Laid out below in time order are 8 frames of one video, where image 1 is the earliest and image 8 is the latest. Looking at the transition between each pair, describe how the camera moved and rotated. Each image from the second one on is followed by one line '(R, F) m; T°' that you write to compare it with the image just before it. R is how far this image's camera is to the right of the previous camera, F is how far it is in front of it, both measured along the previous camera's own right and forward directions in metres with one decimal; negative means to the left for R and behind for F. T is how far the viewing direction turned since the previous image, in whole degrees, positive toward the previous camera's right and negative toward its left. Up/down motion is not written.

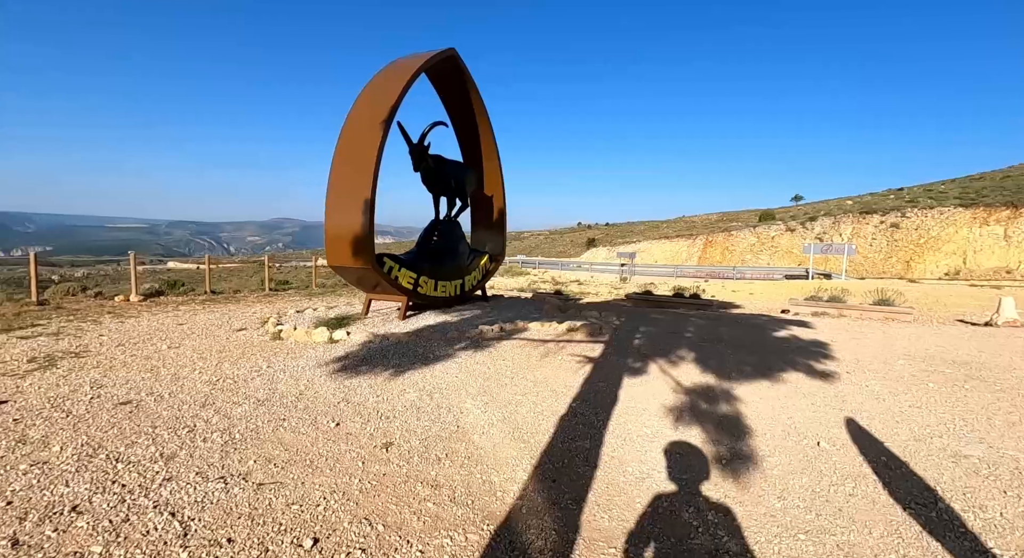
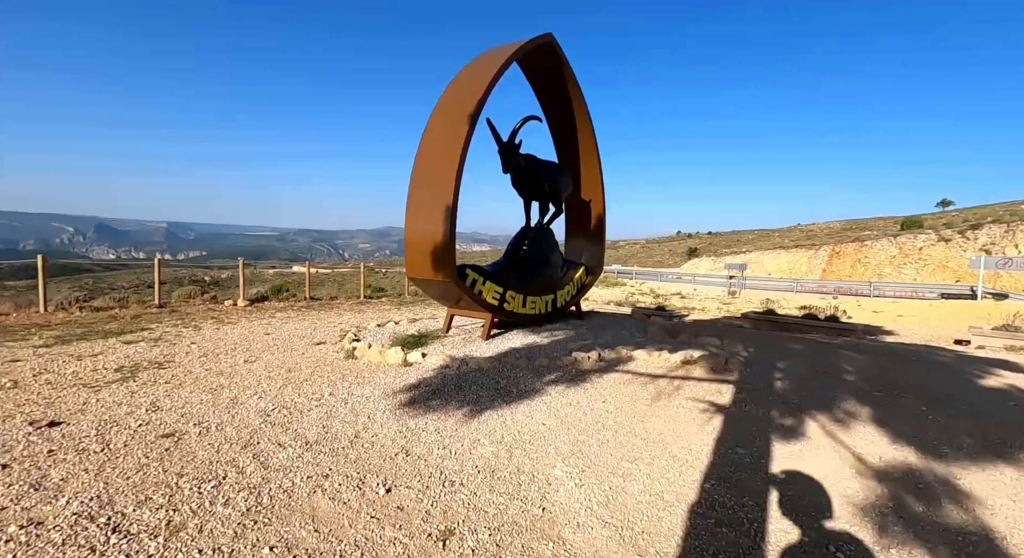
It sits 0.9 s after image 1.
(-0.1, +0.8) m; -9°
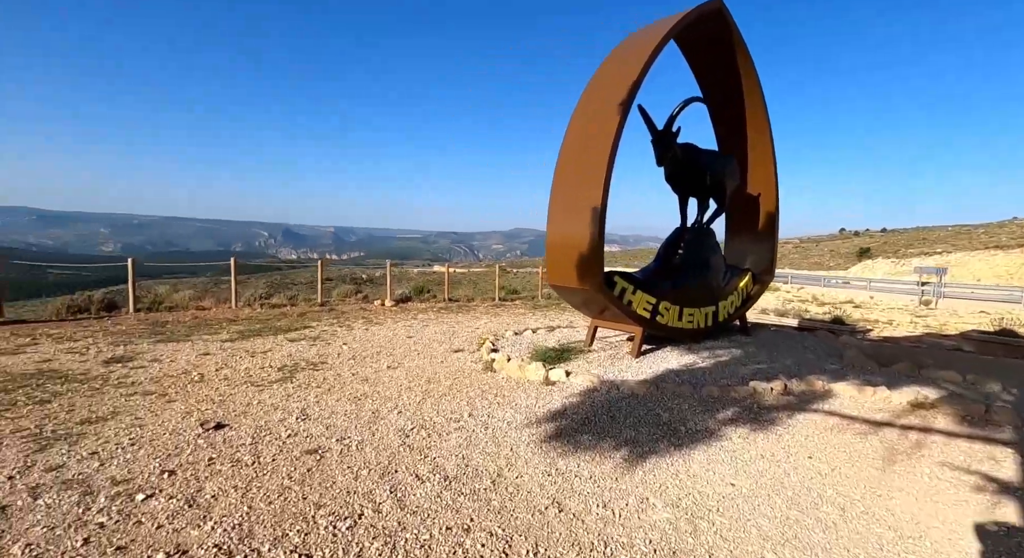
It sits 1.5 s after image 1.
(-0.2, +0.5) m; -13°
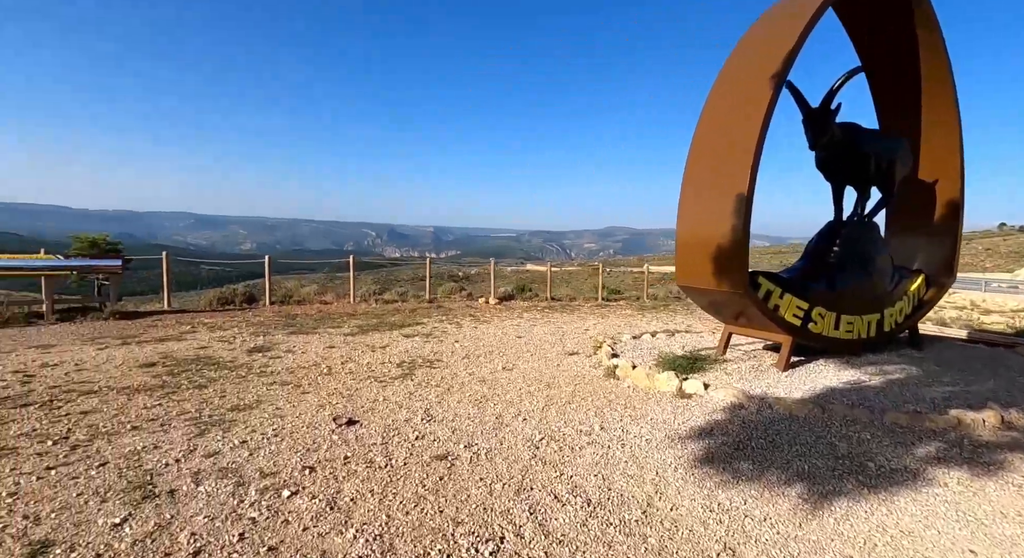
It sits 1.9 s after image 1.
(-0.2, +0.3) m; -10°
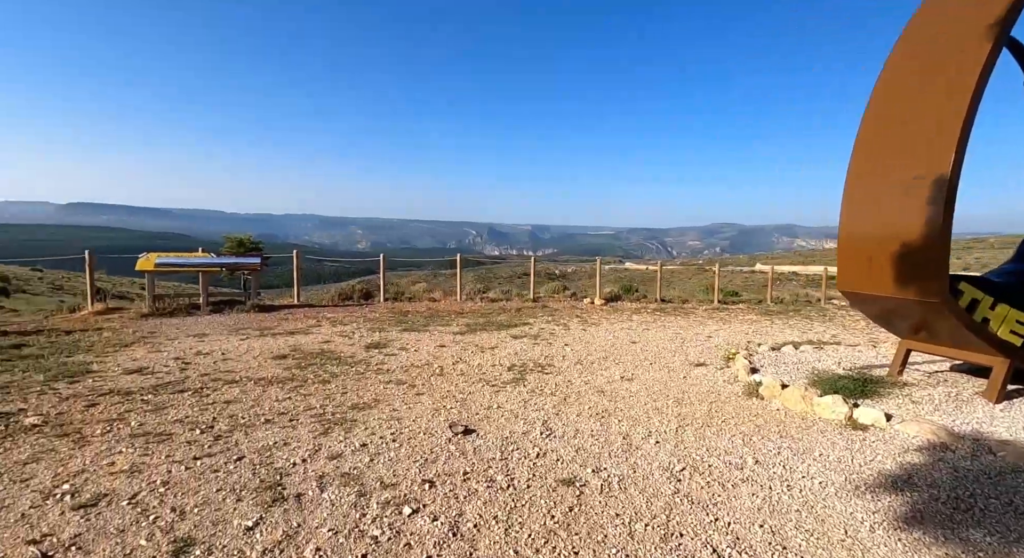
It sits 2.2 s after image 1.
(-0.2, +0.4) m; -10°
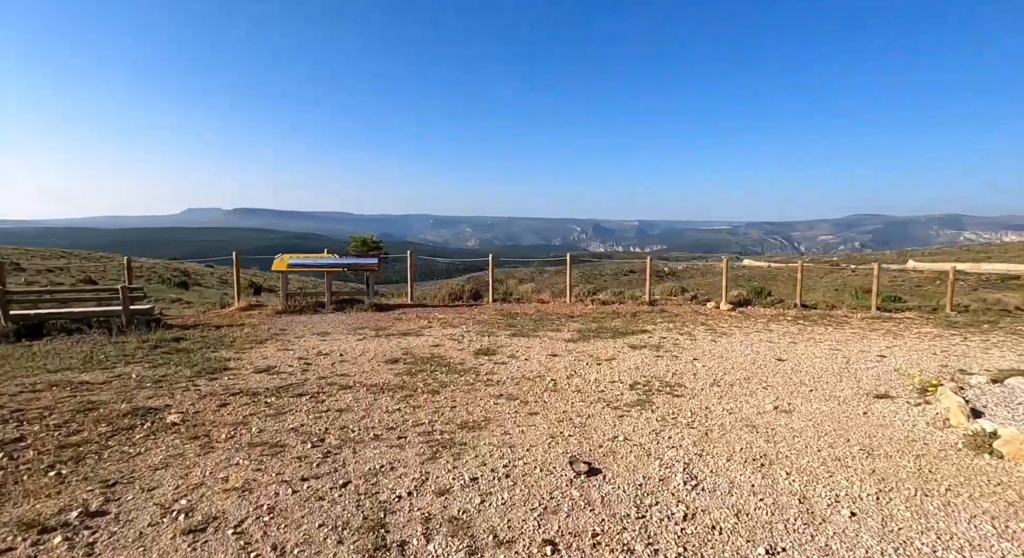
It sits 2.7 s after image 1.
(-0.2, +0.8) m; -11°
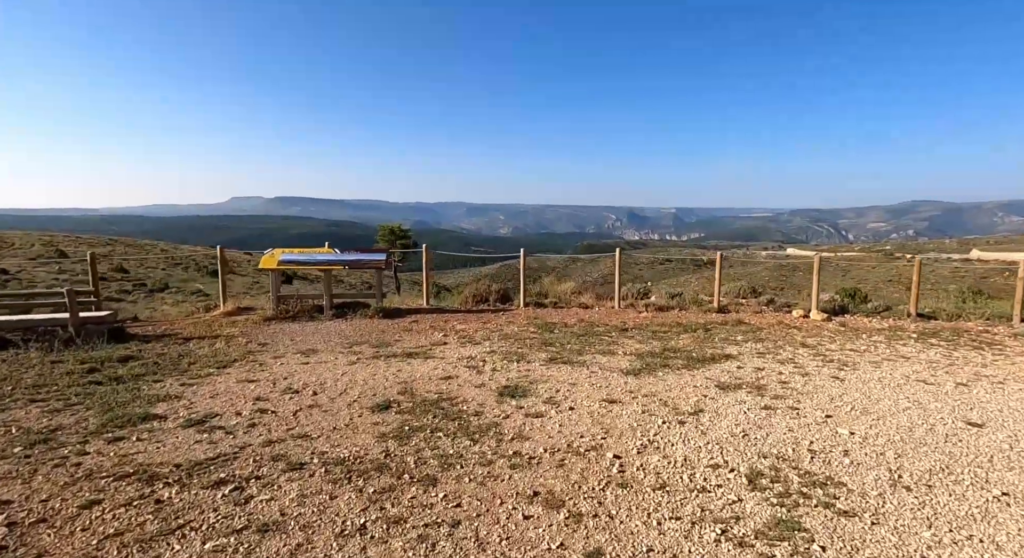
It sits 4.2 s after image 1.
(-0.1, +2.9) m; -4°
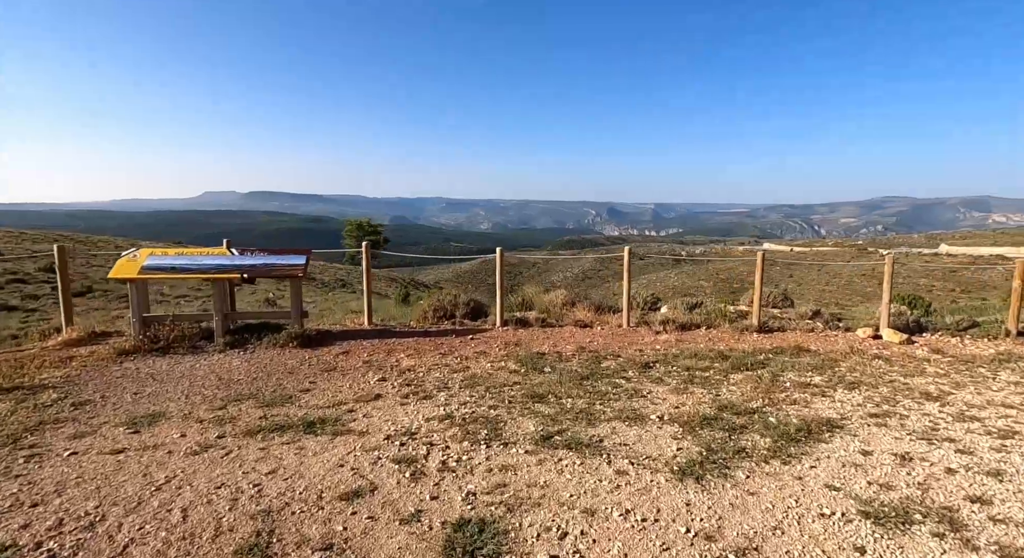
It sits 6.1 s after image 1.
(+0.1, +3.7) m; +2°
